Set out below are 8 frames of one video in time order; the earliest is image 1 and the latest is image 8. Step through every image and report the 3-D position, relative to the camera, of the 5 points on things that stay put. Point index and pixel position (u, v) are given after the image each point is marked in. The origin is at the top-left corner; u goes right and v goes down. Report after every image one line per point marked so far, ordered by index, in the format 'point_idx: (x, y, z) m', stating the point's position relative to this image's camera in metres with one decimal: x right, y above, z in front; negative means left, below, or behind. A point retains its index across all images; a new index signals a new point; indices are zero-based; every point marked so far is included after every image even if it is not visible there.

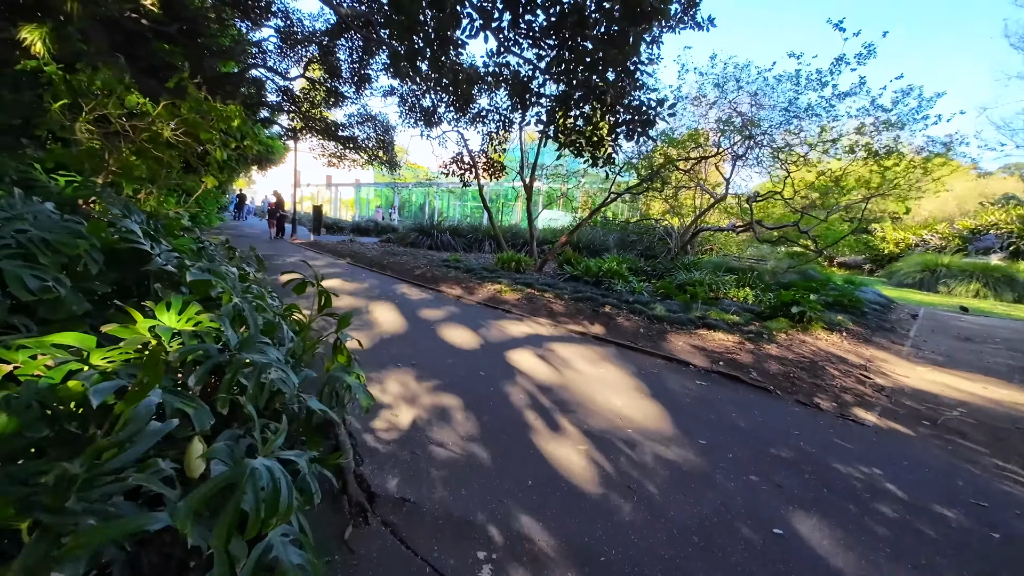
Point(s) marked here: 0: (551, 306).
0: (+0.6, -0.3, +6.4) m
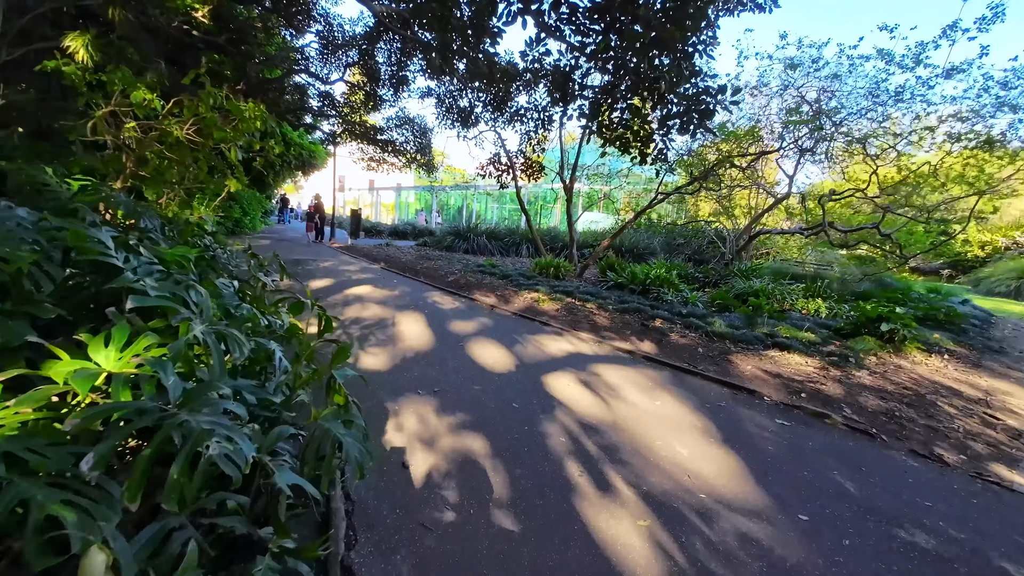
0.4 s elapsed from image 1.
0: (+1.1, -0.4, +5.8) m
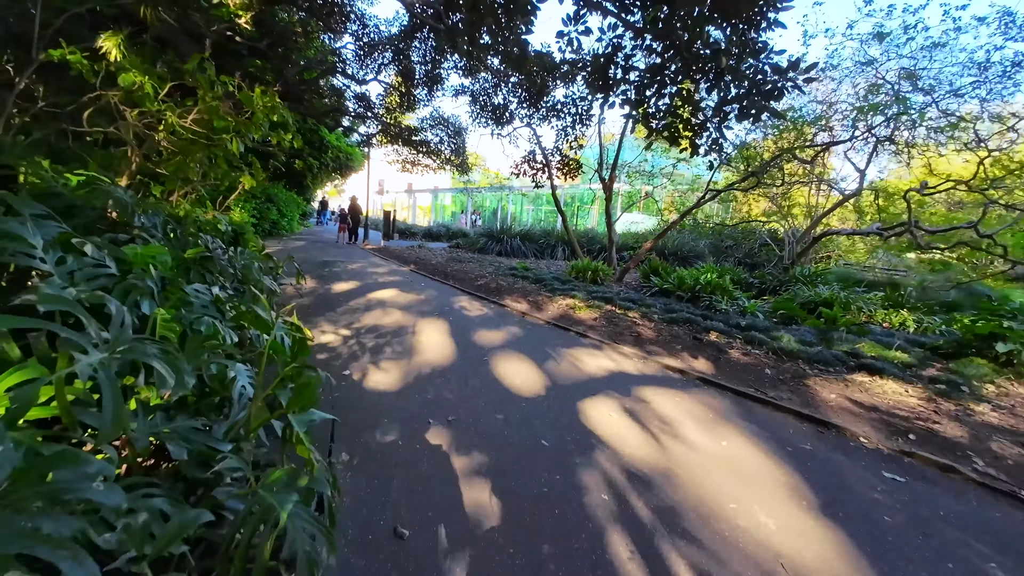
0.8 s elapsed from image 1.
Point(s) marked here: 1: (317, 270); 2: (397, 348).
0: (+1.5, -0.5, +5.2) m
1: (-3.7, +0.3, +8.1) m
2: (-1.0, -0.6, +3.9) m
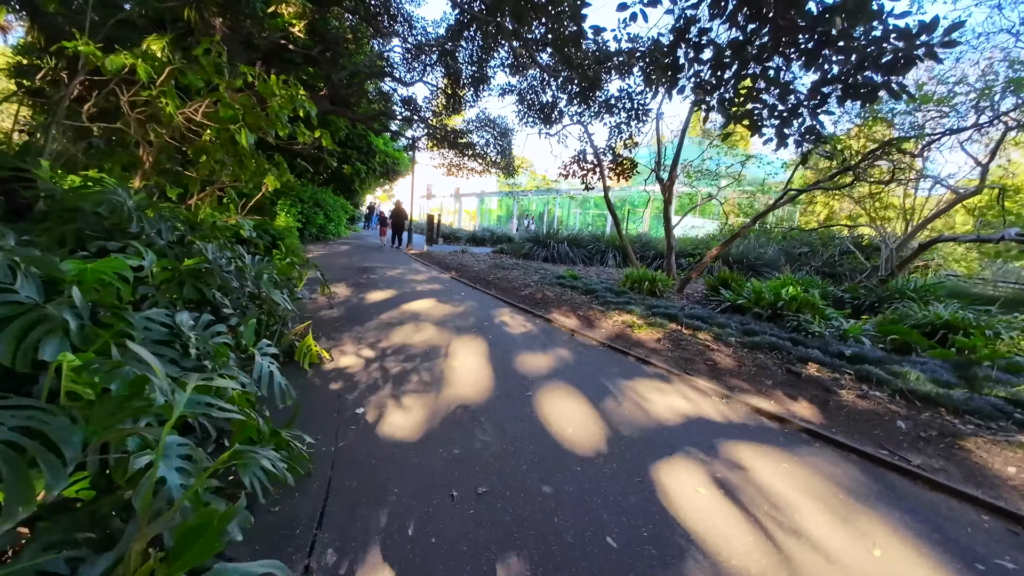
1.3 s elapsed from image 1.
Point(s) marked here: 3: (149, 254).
0: (+2.0, -0.7, +4.3) m
1: (-2.8, +0.2, +7.8) m
2: (-0.7, -0.7, +3.3) m
3: (-2.3, +0.2, +2.7) m
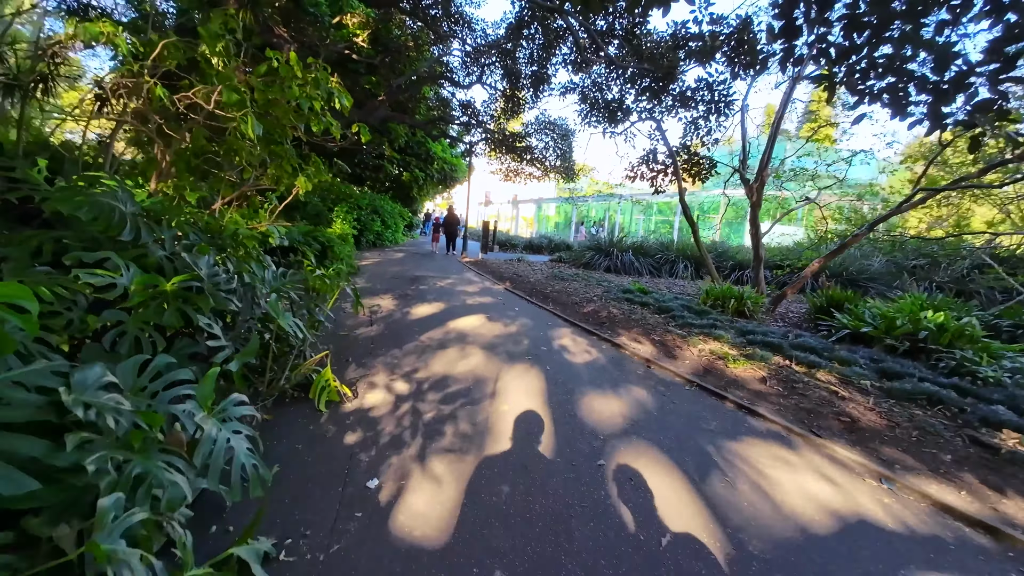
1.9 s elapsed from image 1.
0: (+2.5, -0.9, +3.2) m
1: (-1.8, 0.0, +7.3) m
2: (-0.3, -0.8, +2.6) m
3: (-1.9, +0.1, +2.2) m
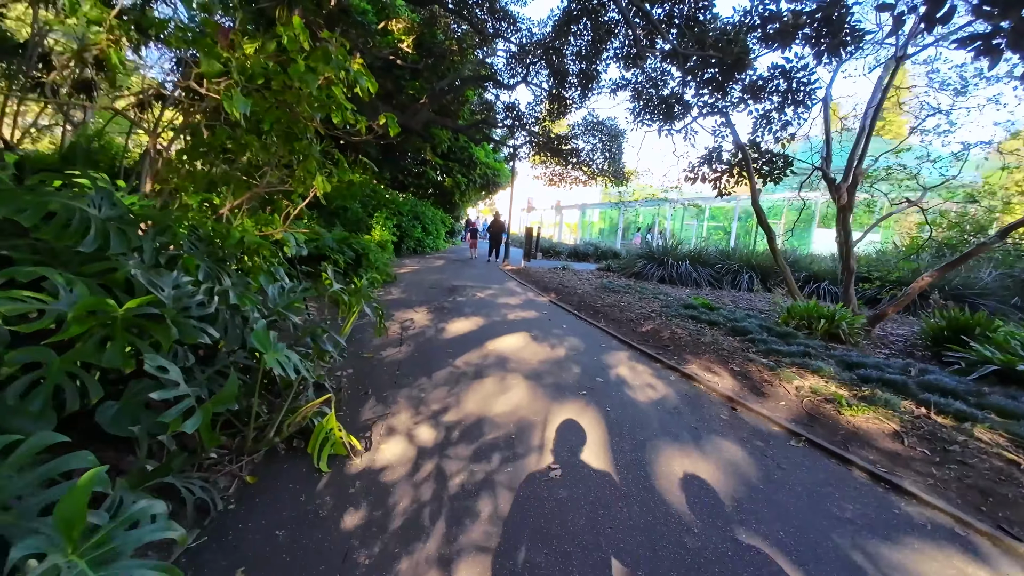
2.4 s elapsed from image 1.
0: (+2.8, -1.1, +2.3) m
1: (-1.1, -0.2, +6.7) m
2: (0.0, -1.0, +1.9) m
3: (-1.7, 0.0, +1.7) m
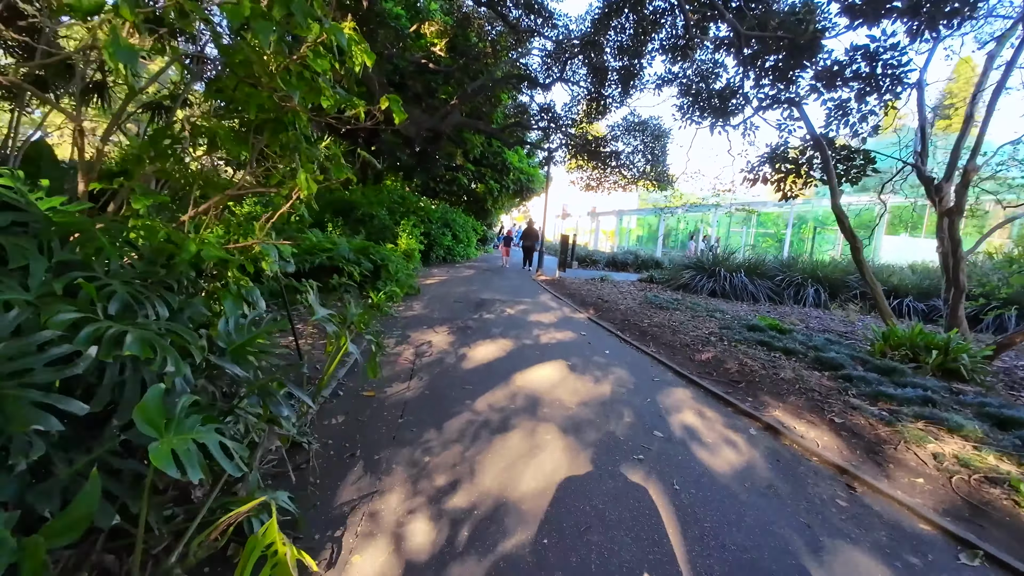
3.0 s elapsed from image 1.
0: (+2.9, -1.2, +1.3) m
1: (-0.6, -0.4, +6.0) m
2: (0.0, -1.1, +1.1) m
3: (-1.6, -0.1, +1.0) m
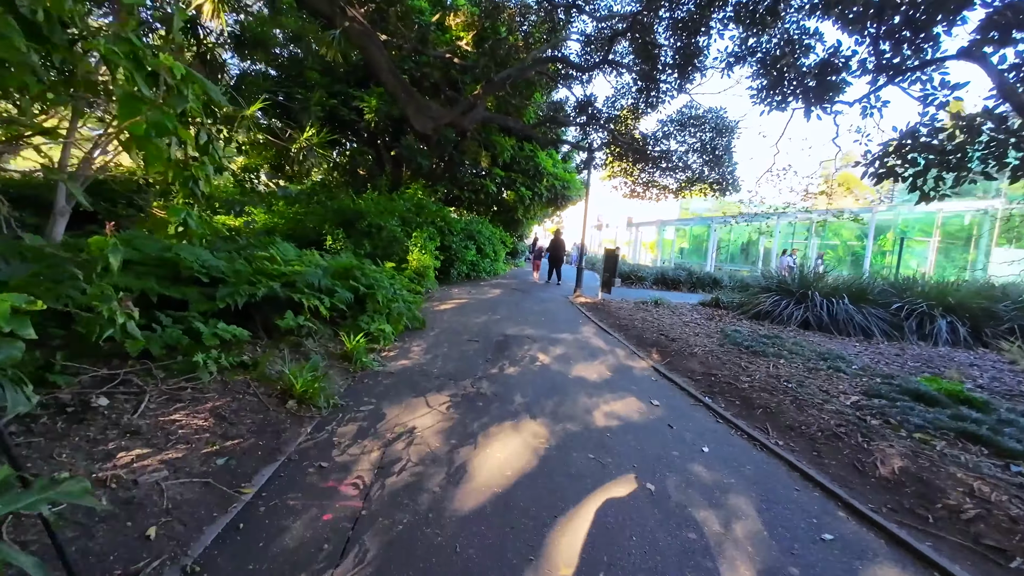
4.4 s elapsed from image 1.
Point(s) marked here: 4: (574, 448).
0: (+2.8, -1.5, -0.8) m
1: (-0.3, -0.8, +4.2) m
2: (0.0, -1.4, -0.7) m
3: (-1.7, -0.4, -0.7) m
4: (+0.4, -1.0, +2.8) m
